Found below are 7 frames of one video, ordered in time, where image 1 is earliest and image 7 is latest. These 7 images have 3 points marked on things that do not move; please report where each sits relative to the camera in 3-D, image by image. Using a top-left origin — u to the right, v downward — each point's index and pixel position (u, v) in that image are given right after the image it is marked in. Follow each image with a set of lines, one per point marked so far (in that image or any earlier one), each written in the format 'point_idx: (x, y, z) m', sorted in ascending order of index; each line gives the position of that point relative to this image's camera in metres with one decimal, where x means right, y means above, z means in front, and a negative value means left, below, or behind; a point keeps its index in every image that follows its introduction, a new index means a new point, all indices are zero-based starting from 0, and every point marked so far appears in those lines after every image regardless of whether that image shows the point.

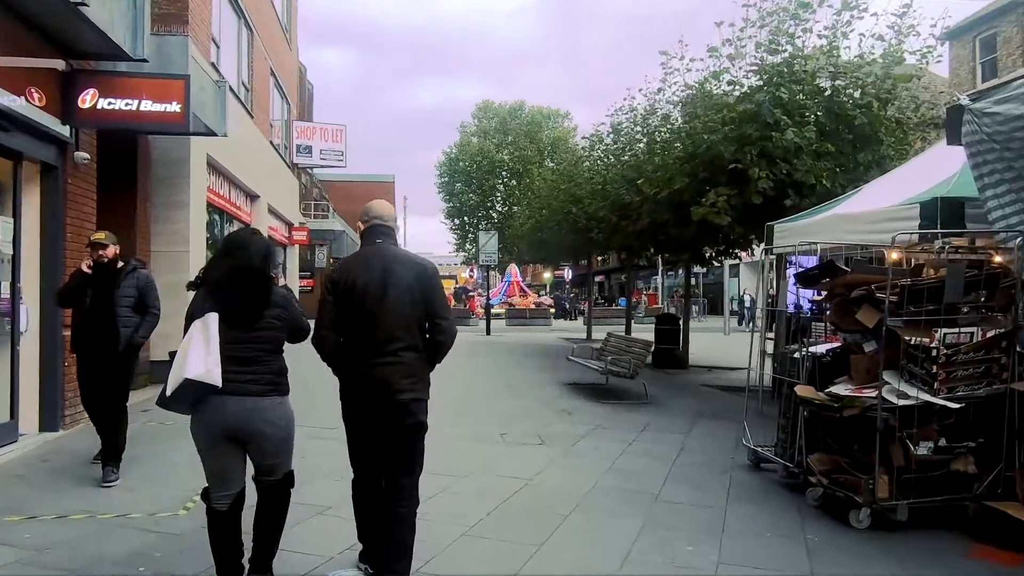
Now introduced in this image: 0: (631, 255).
0: (+2.7, +0.8, +17.8) m
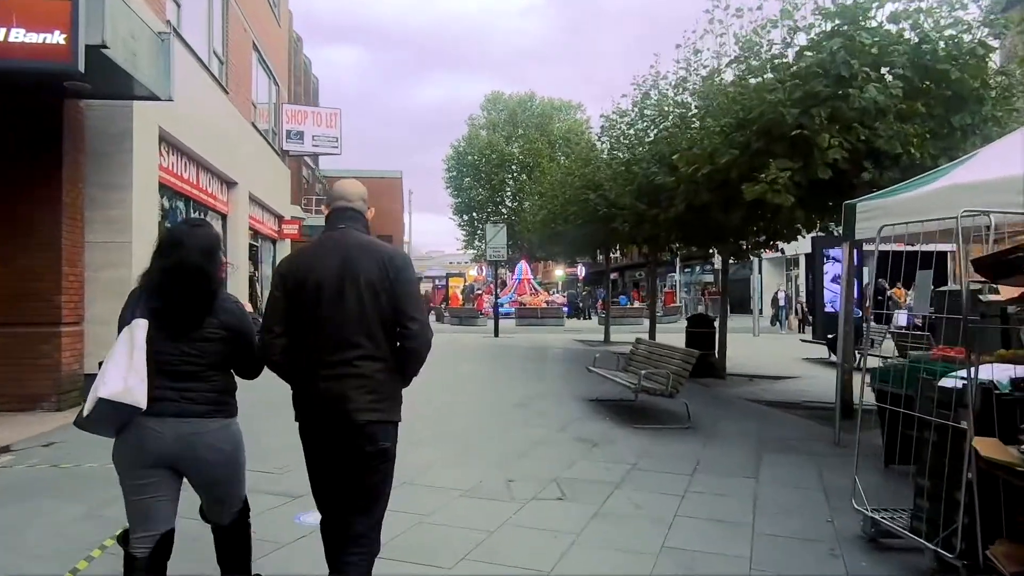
0: (+2.9, +0.8, +15.8) m
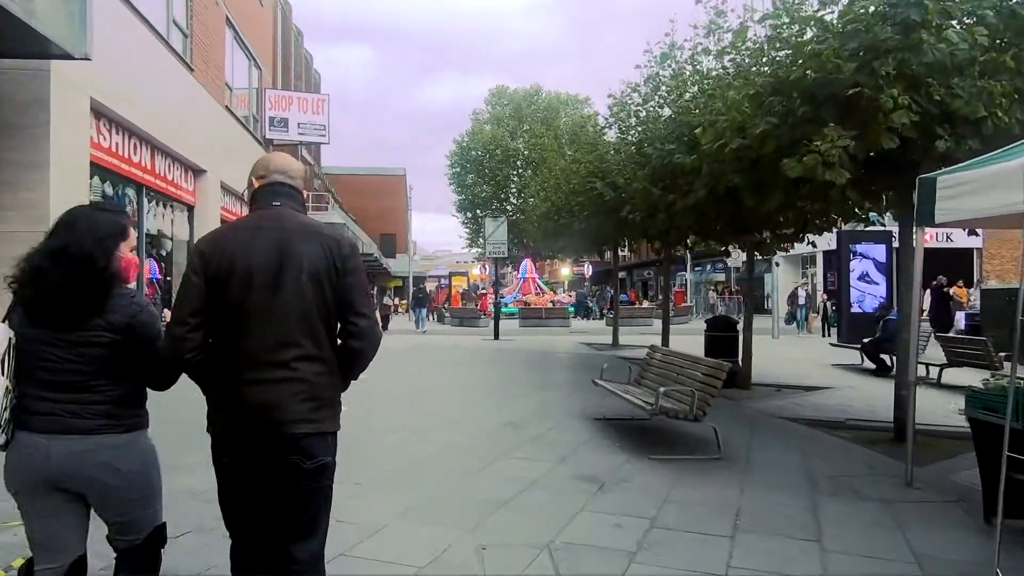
0: (+2.9, +0.8, +14.3) m
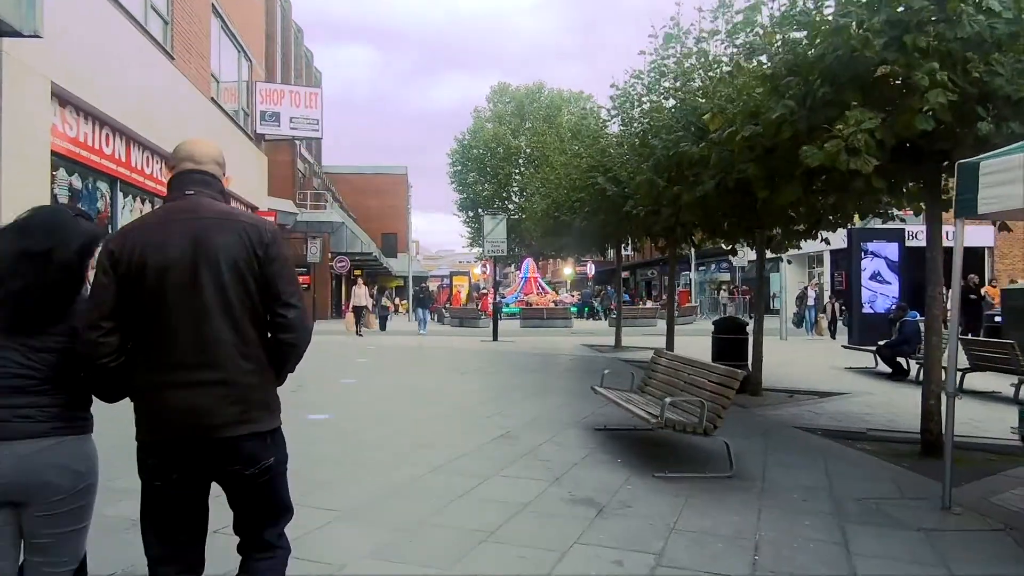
0: (+2.8, +0.8, +13.6) m
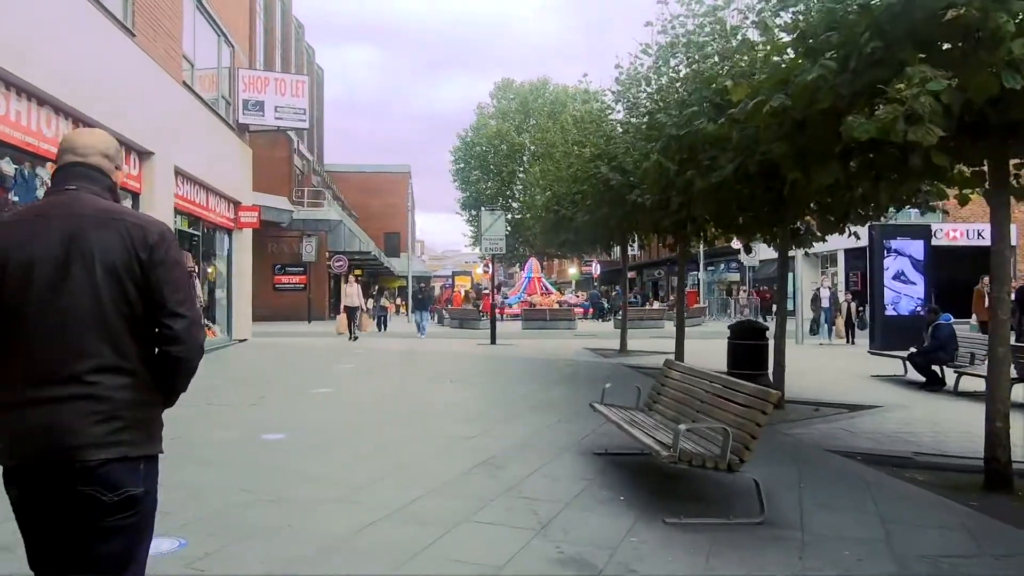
0: (+2.8, +0.8, +12.5) m
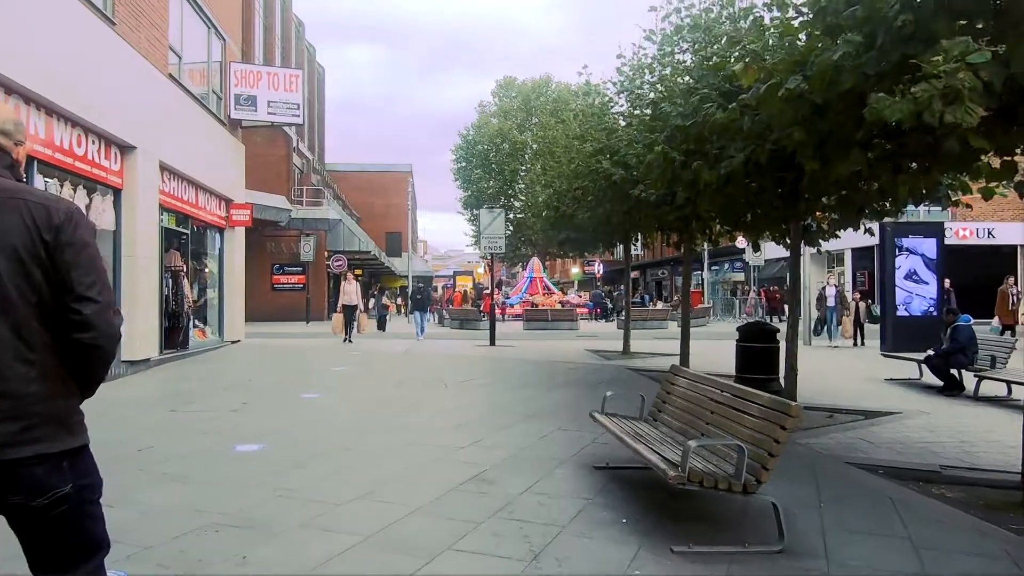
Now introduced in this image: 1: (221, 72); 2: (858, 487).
0: (+2.7, +0.8, +12.0) m
1: (-6.1, +4.6, +16.4) m
2: (+2.5, -1.4, +5.6) m
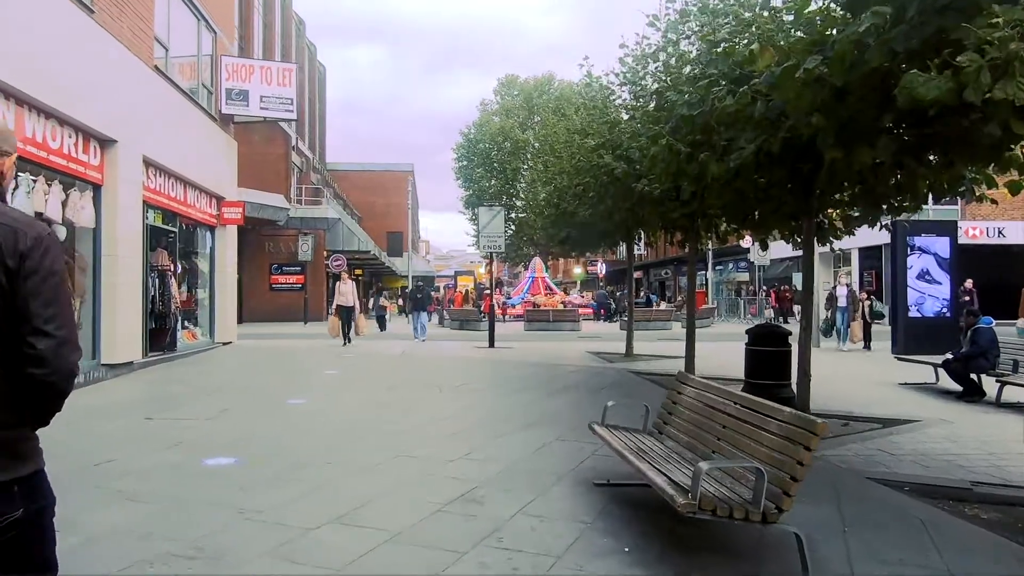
0: (+2.7, +0.8, +11.5) m
1: (-6.1, +4.6, +15.9) m
2: (+2.4, -1.4, +5.1) m
